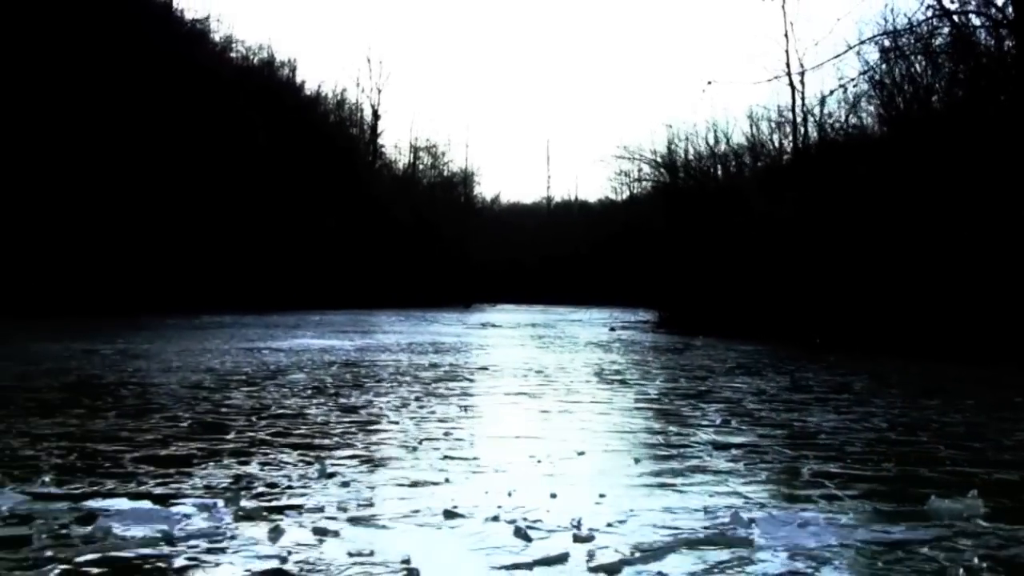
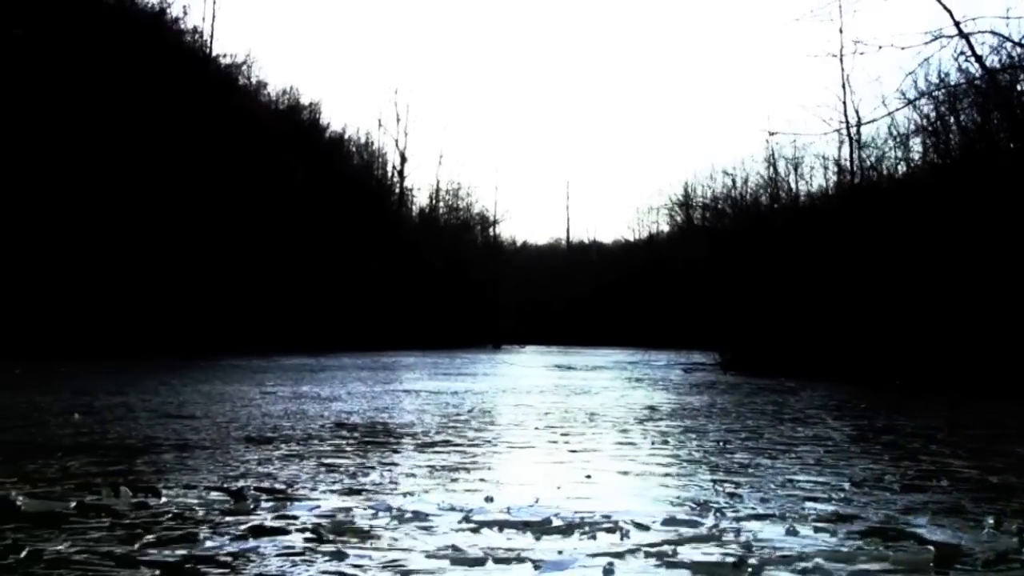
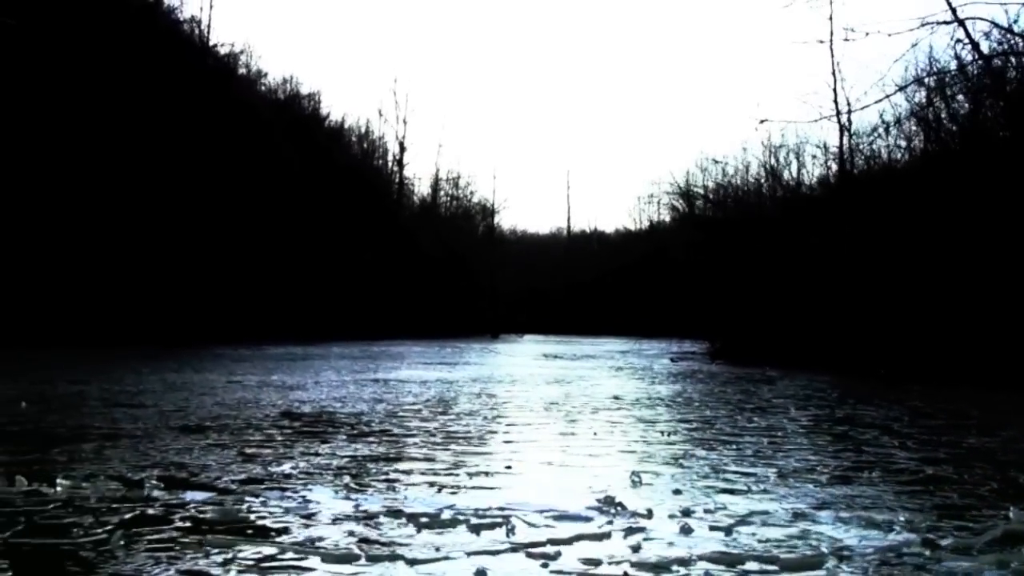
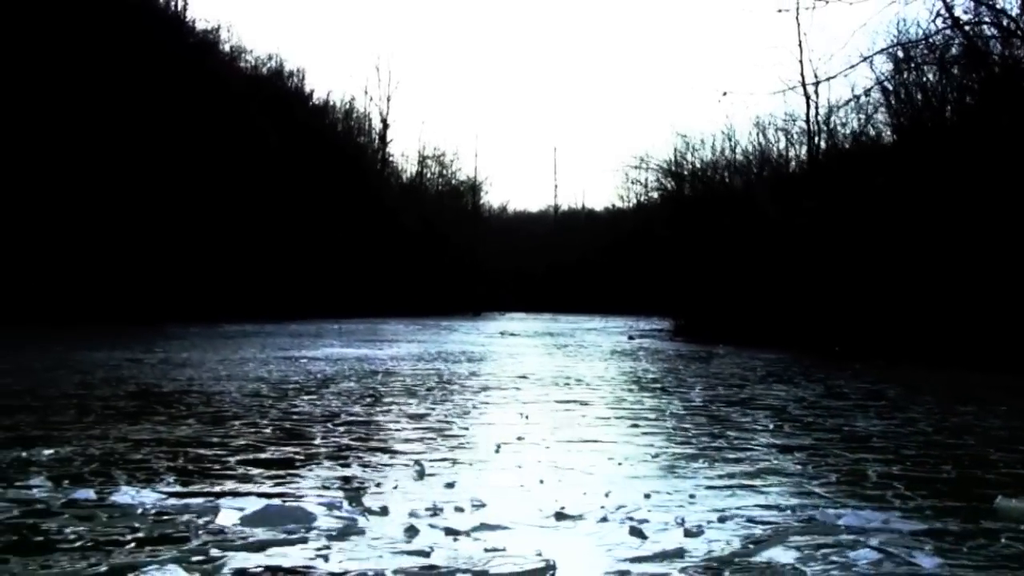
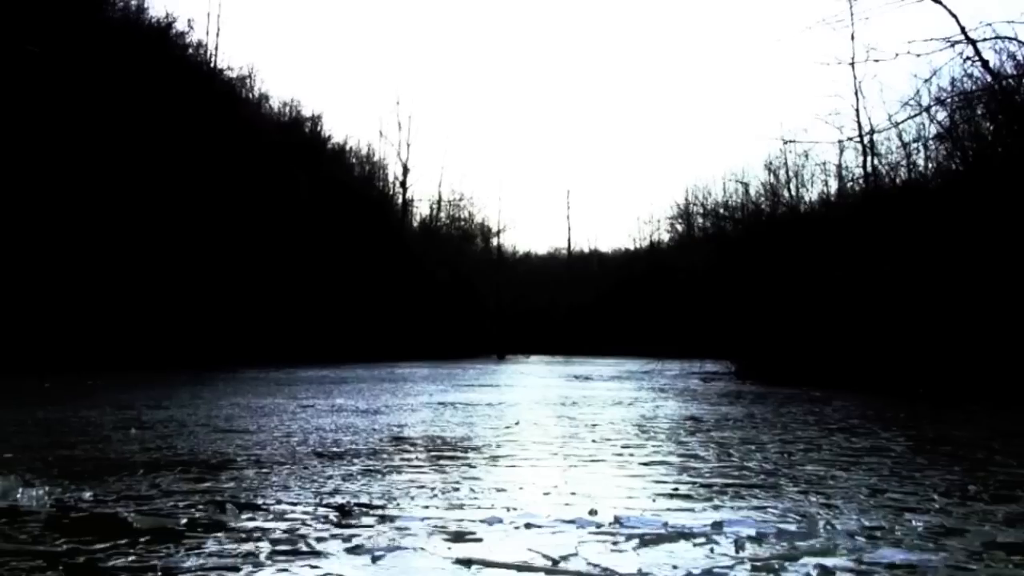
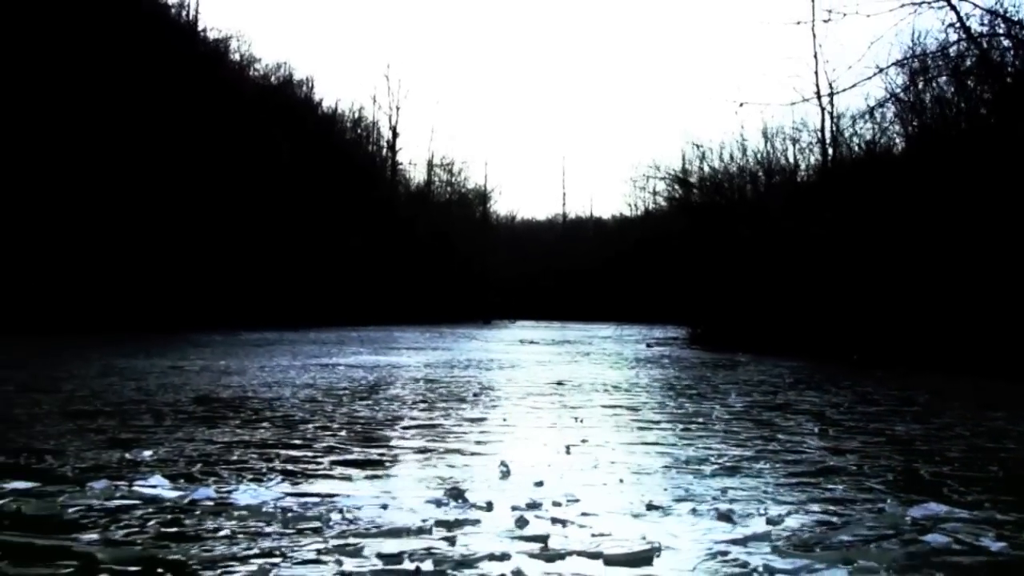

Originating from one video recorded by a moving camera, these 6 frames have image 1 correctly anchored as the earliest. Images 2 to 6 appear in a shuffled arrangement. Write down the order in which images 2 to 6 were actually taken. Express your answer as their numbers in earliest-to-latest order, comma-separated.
4, 6, 3, 2, 5
